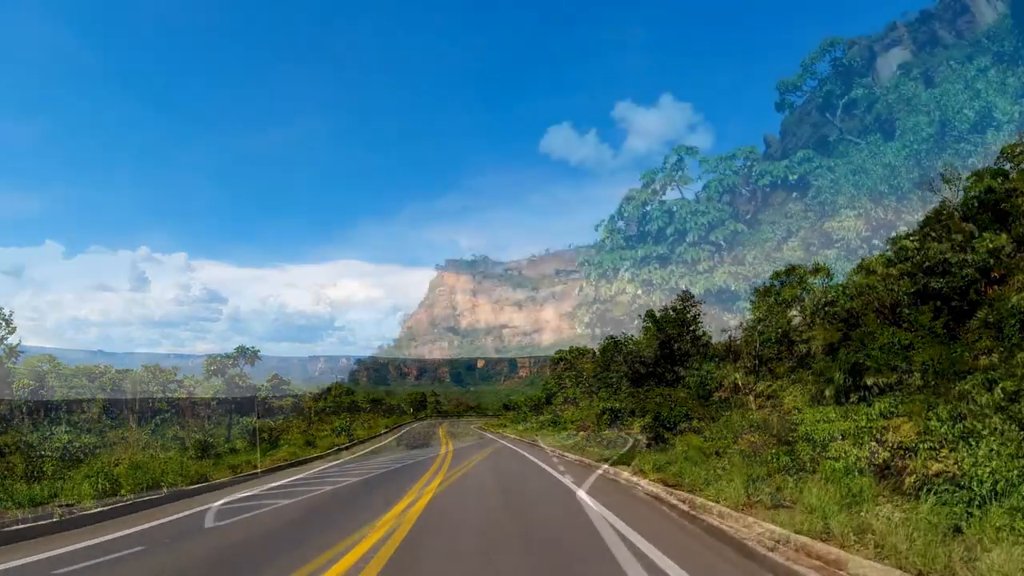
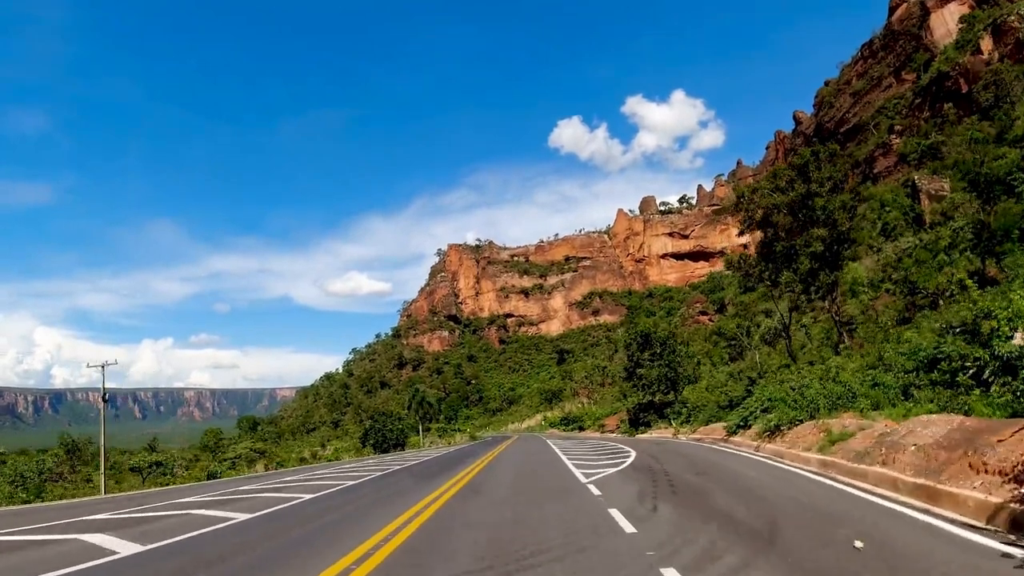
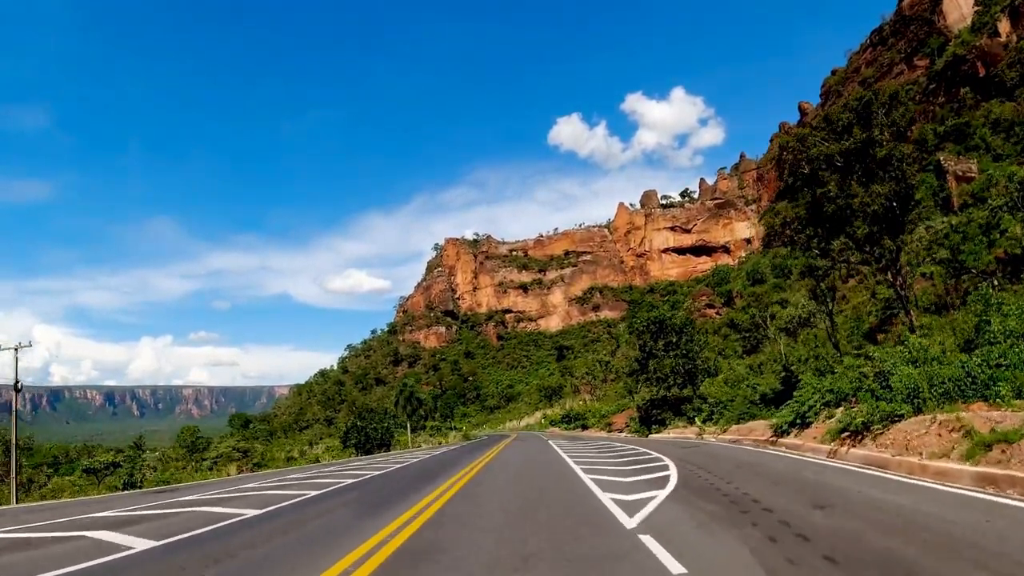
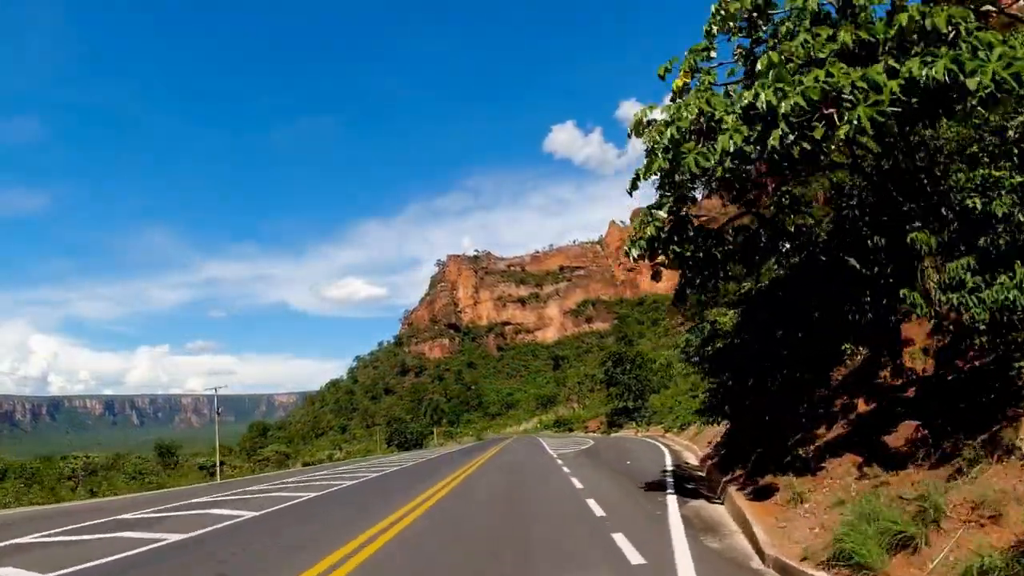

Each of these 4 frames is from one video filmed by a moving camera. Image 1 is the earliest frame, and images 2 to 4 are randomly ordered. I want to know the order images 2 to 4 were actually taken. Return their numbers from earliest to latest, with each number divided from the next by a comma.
4, 2, 3
